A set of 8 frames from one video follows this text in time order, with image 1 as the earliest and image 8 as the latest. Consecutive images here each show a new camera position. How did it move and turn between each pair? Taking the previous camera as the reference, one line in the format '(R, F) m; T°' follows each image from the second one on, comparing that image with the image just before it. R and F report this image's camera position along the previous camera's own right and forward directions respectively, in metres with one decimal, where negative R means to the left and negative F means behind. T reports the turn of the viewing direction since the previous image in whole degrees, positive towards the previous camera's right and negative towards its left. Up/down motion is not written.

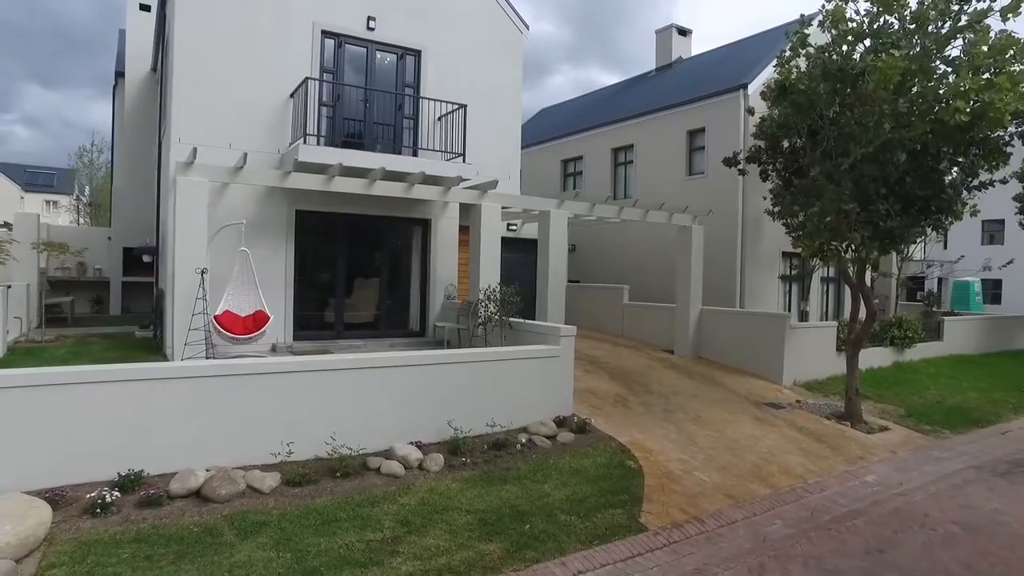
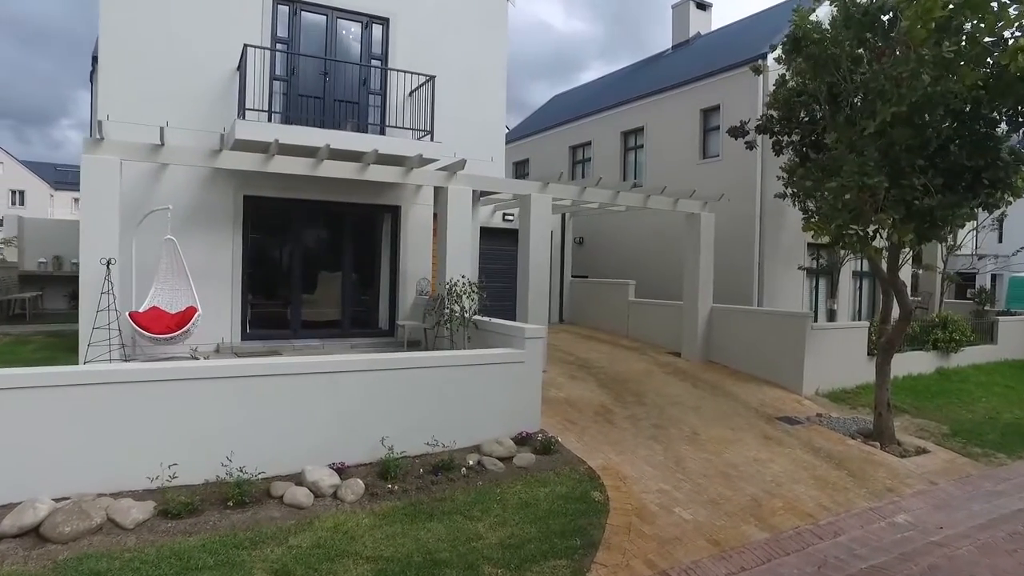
(+0.9, +1.3) m; -3°
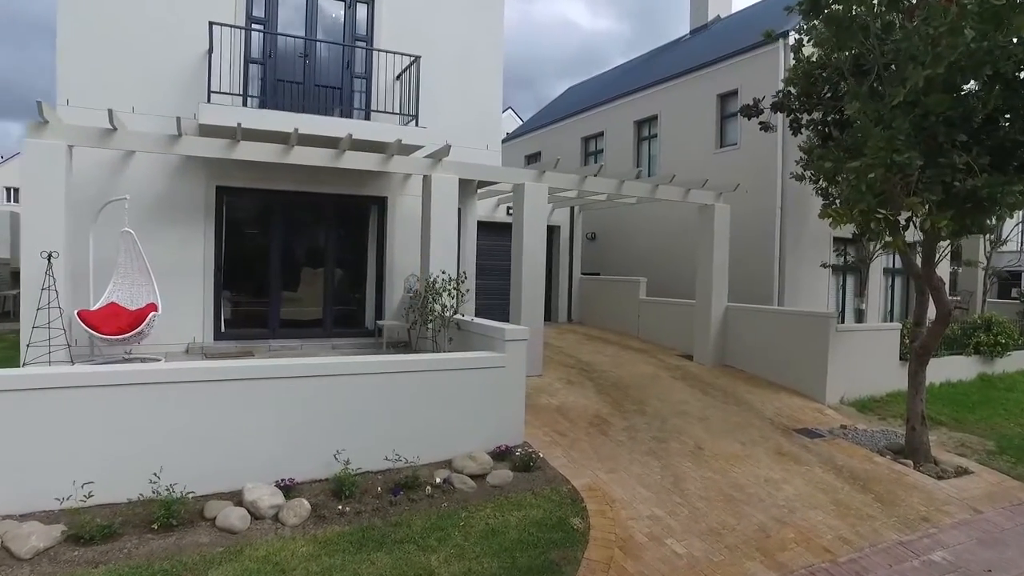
(+0.5, +0.8) m; -2°
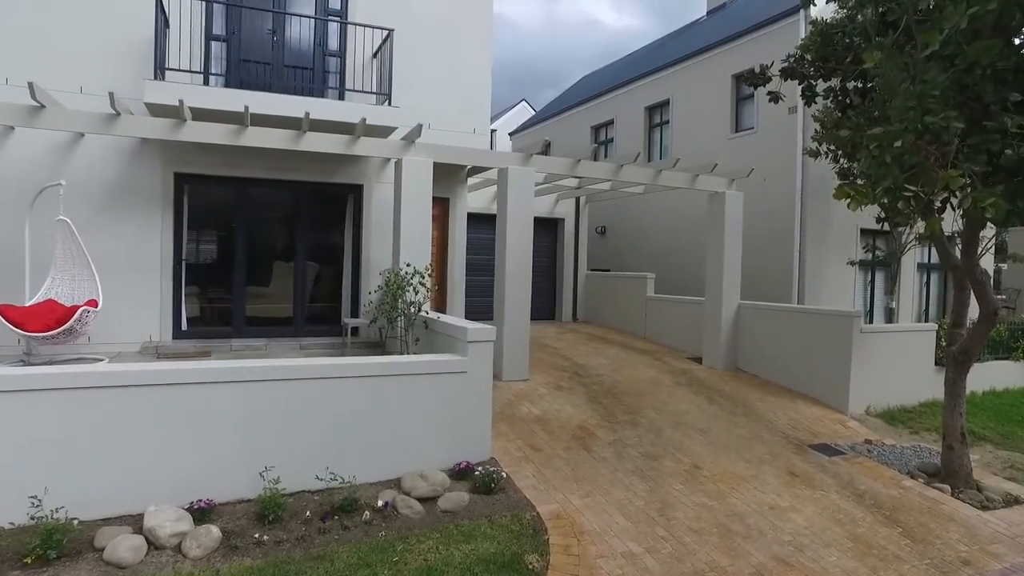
(+0.6, +0.9) m; -3°
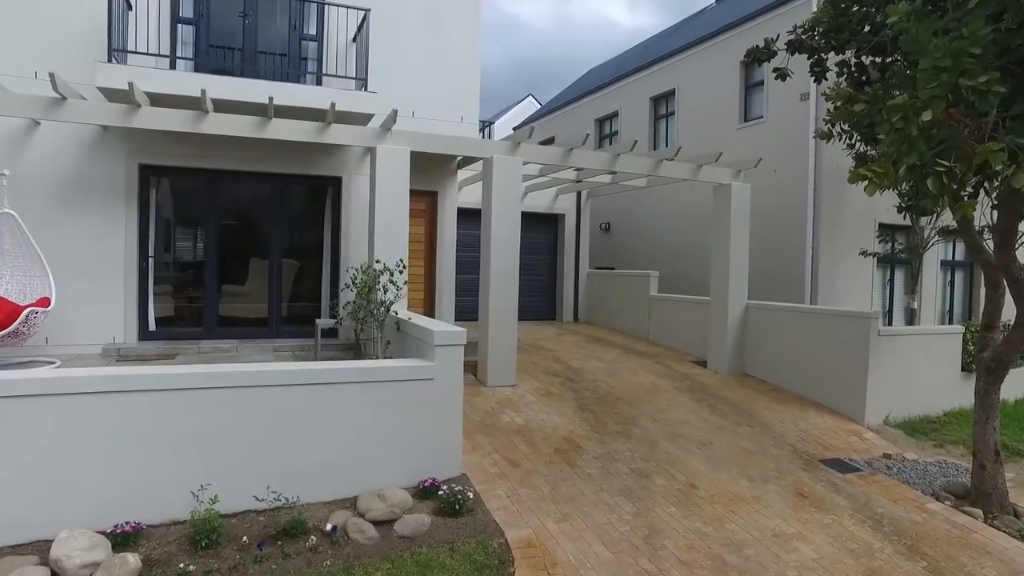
(+0.3, +0.6) m; -1°
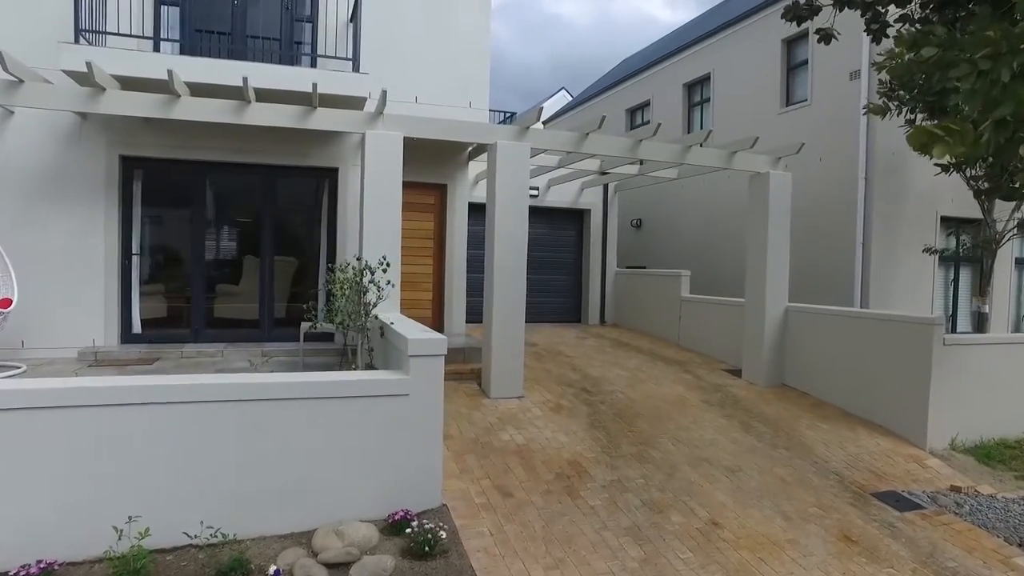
(+0.4, +0.8) m; -4°
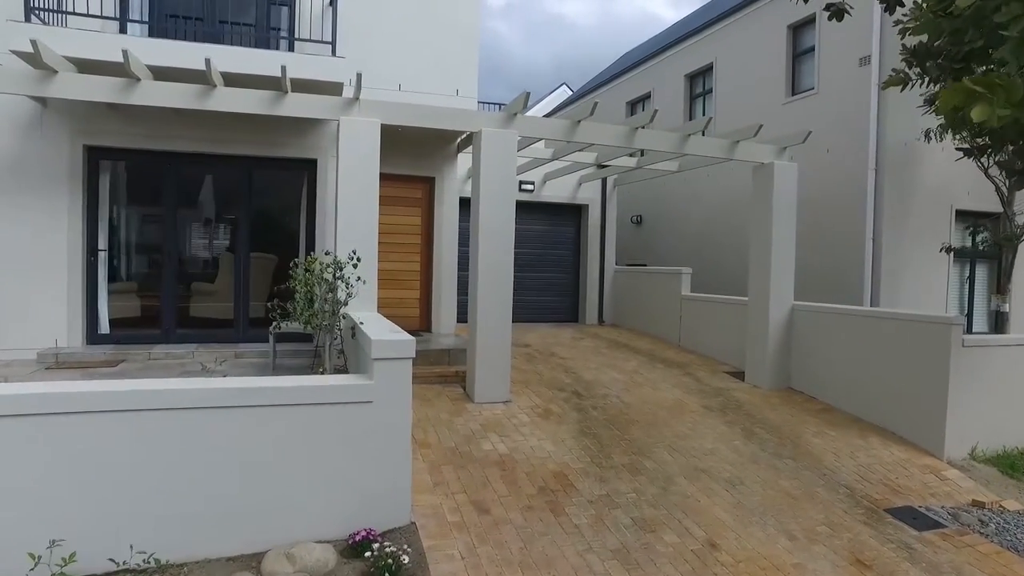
(+0.2, +0.4) m; 0°
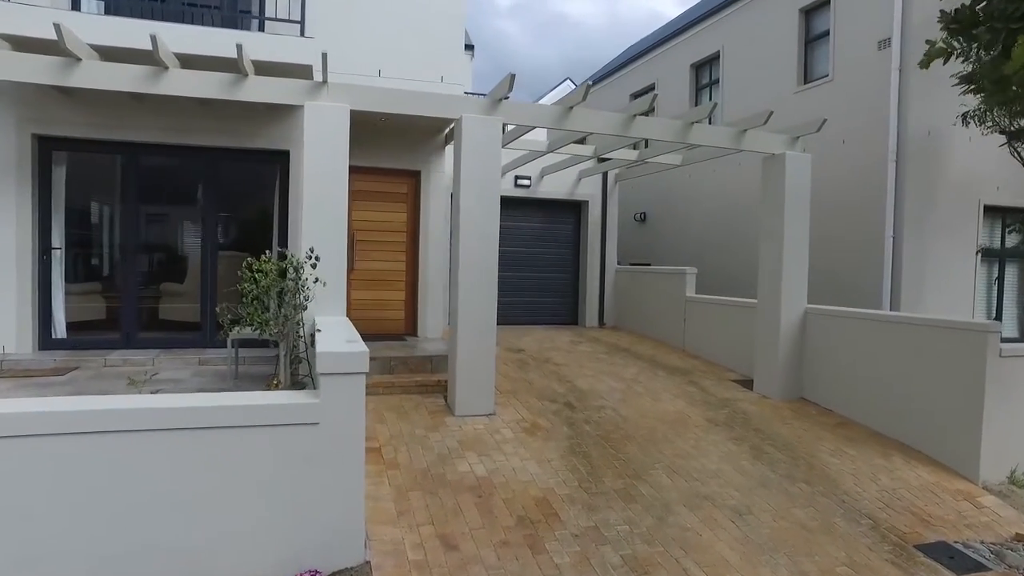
(+0.2, +0.6) m; -1°
